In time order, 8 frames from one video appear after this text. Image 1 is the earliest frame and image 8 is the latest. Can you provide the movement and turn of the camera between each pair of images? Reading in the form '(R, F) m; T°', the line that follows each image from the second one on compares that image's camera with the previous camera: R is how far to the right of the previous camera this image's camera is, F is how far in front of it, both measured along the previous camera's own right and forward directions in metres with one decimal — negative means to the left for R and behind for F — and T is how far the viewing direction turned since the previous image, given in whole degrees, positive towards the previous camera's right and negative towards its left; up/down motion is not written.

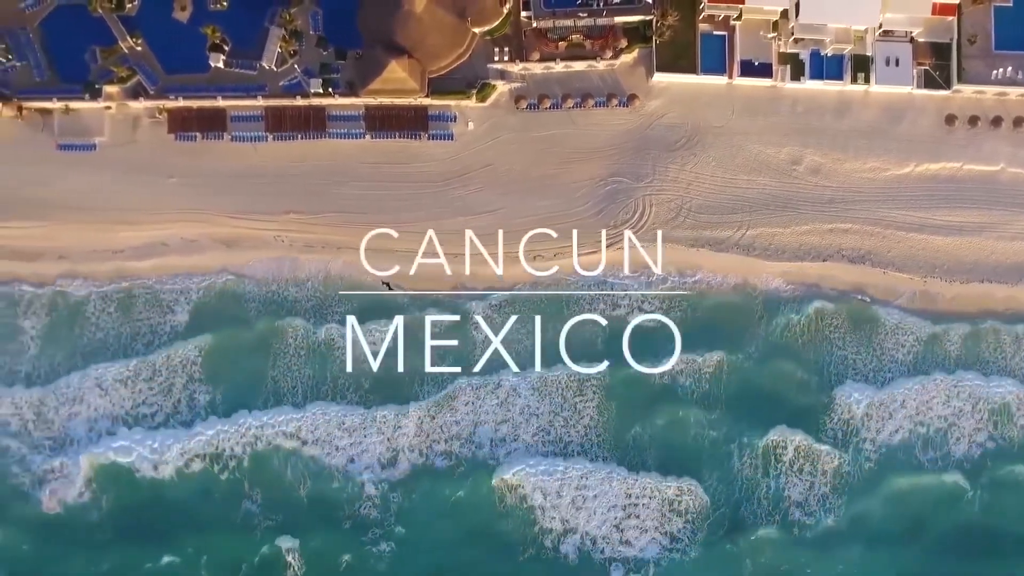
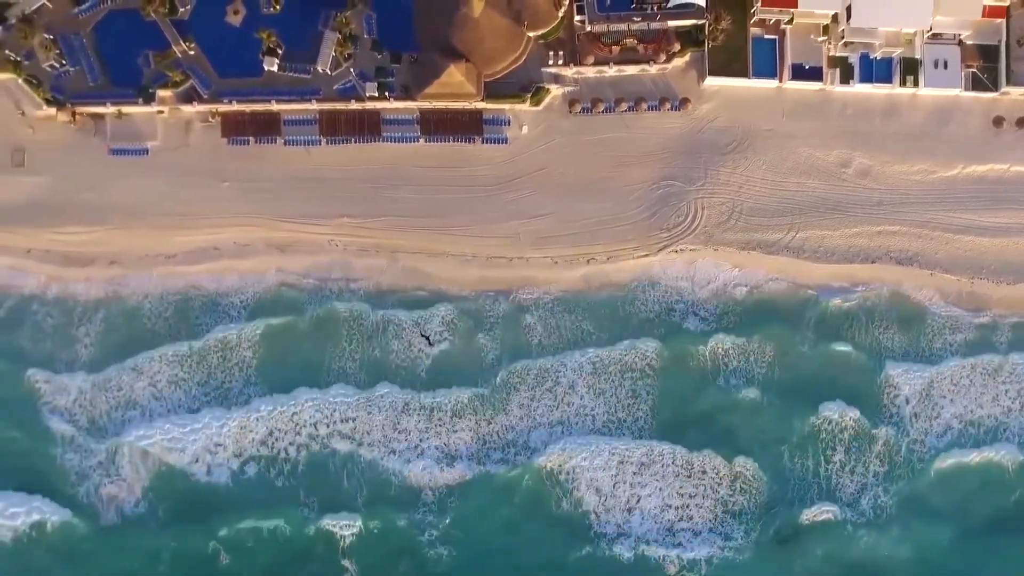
(-2.5, -0.1) m; 0°
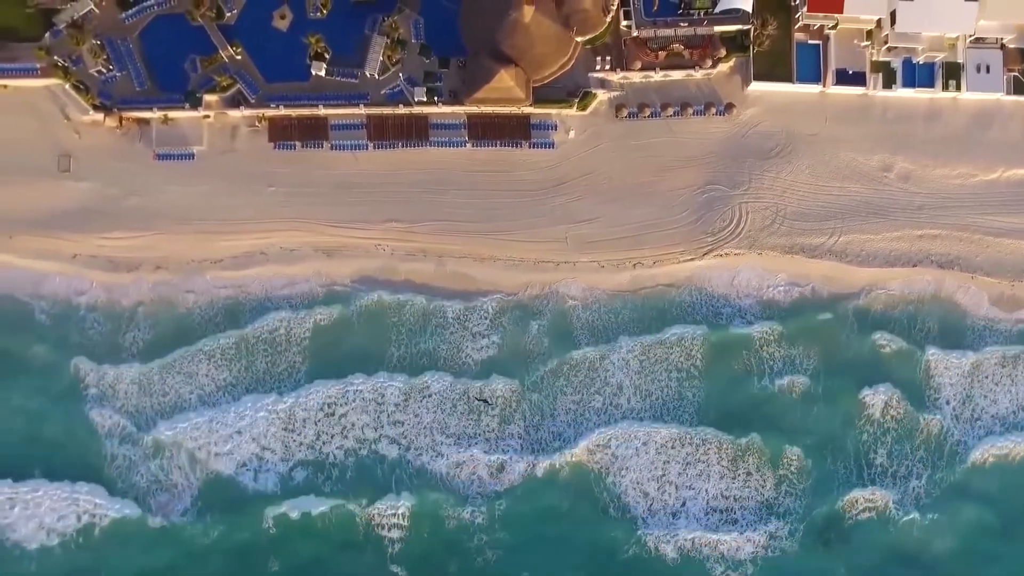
(-2.1, -0.1) m; 0°
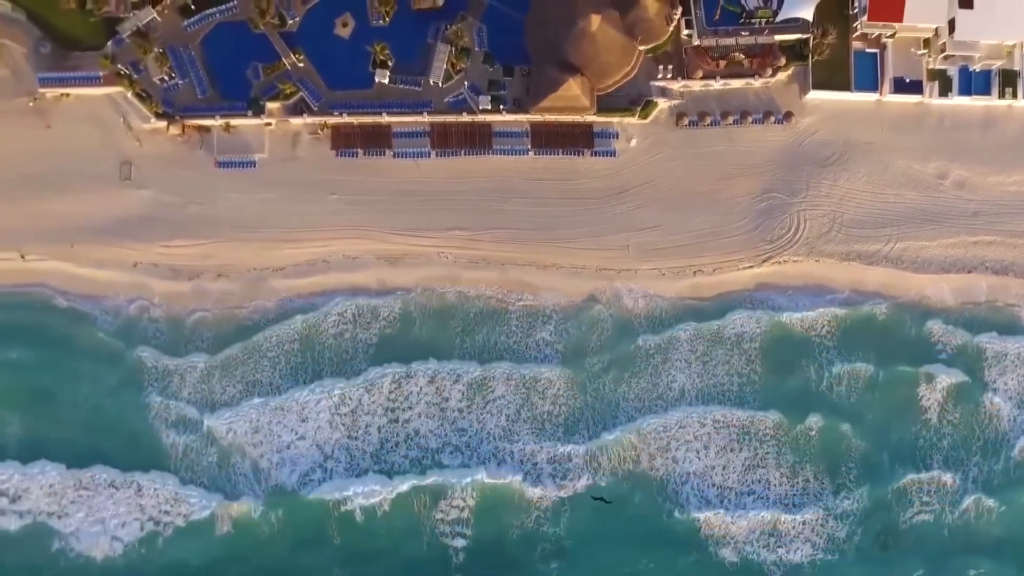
(-2.8, -0.1) m; +1°
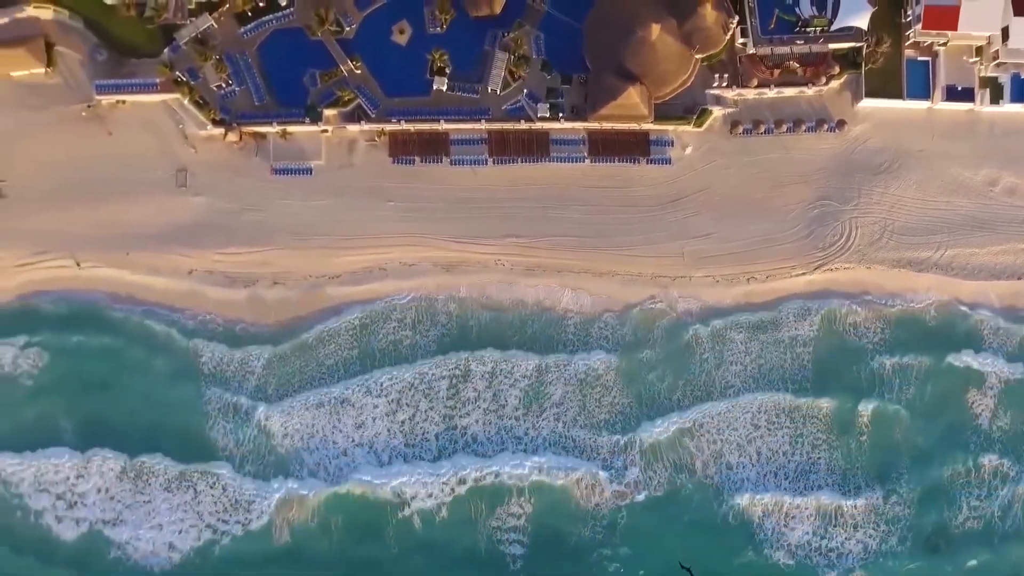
(-2.5, 0.0) m; 0°
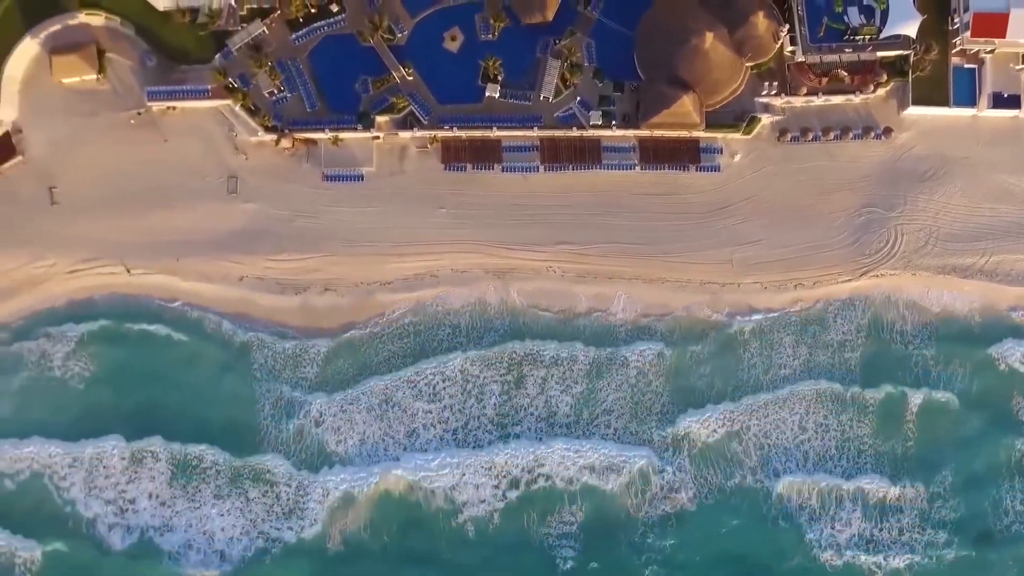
(-2.3, 0.0) m; 0°
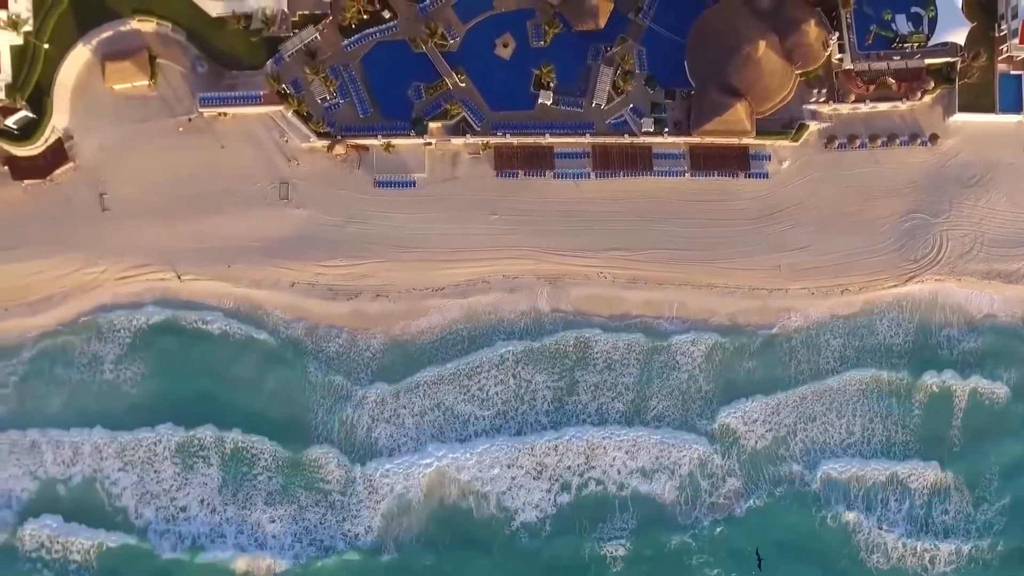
(-2.3, -0.1) m; 0°
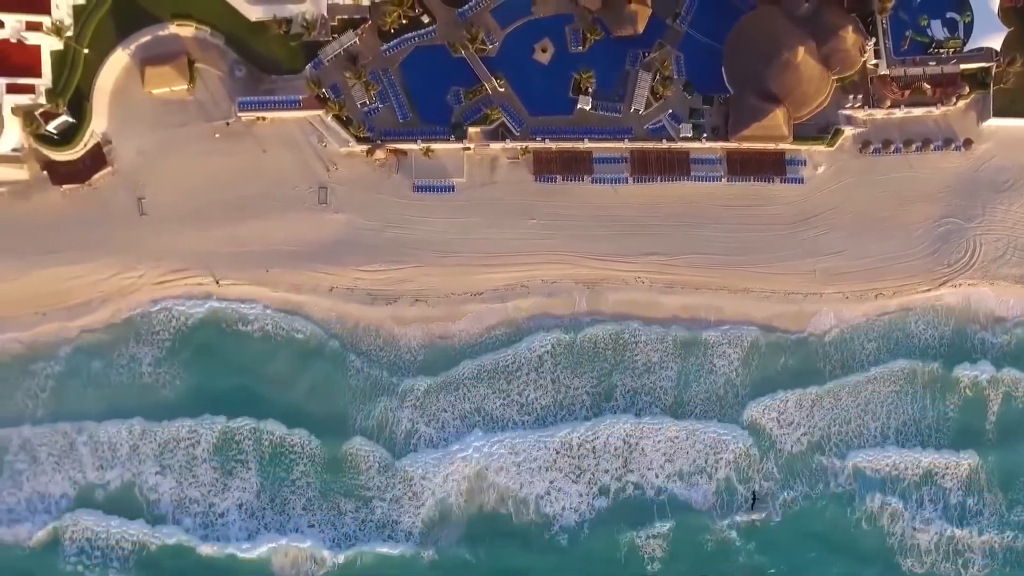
(-1.7, 0.0) m; 0°
